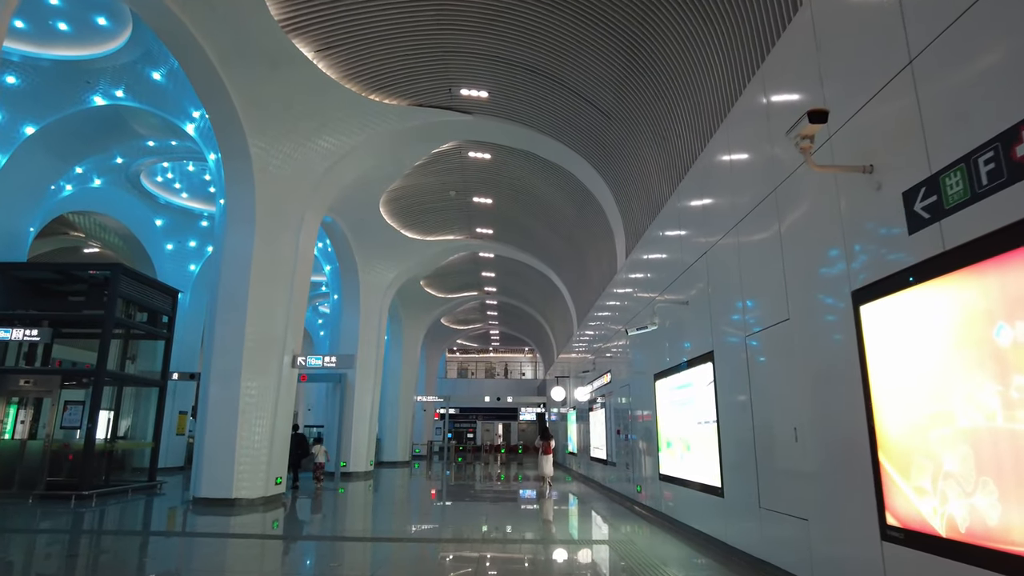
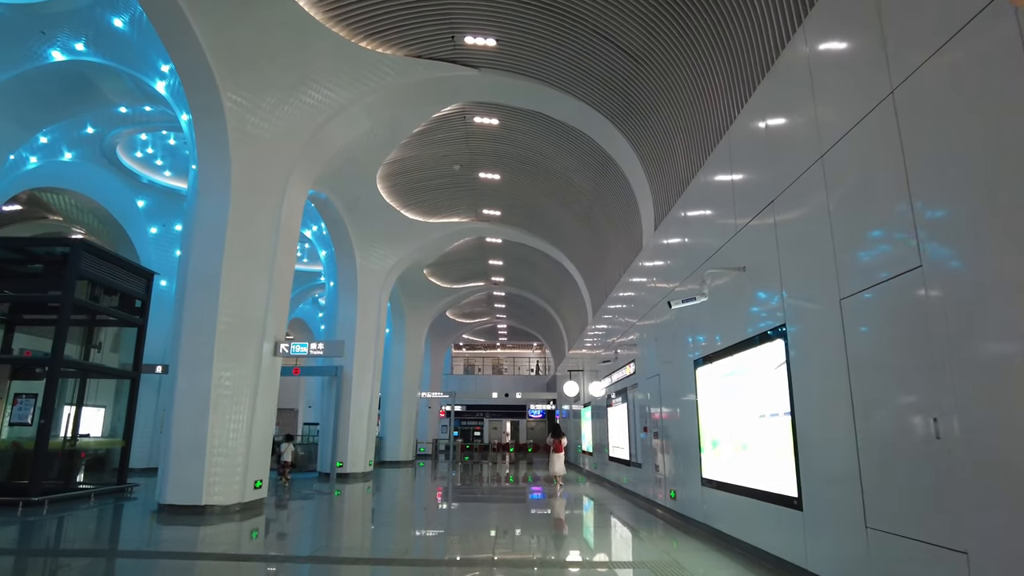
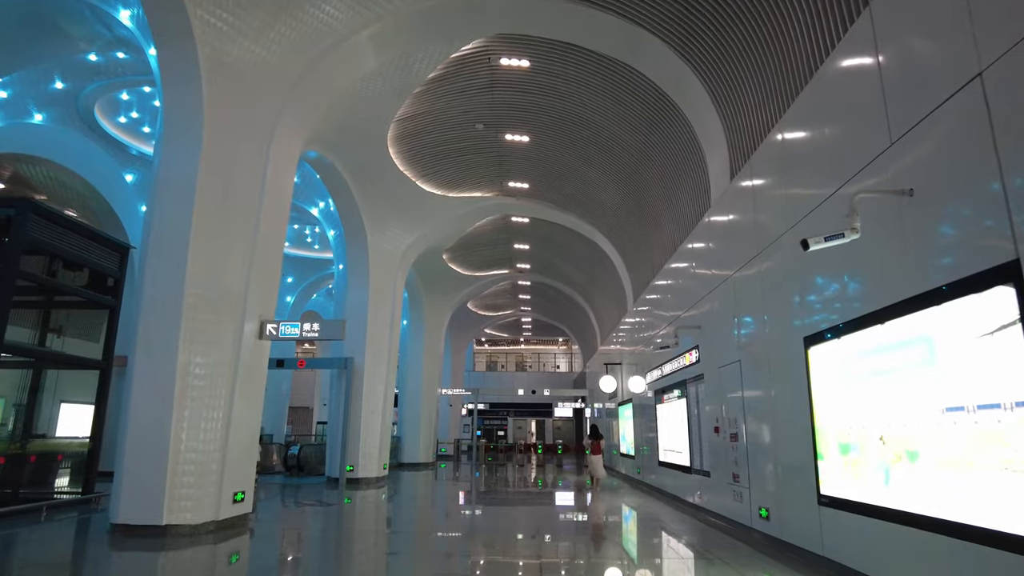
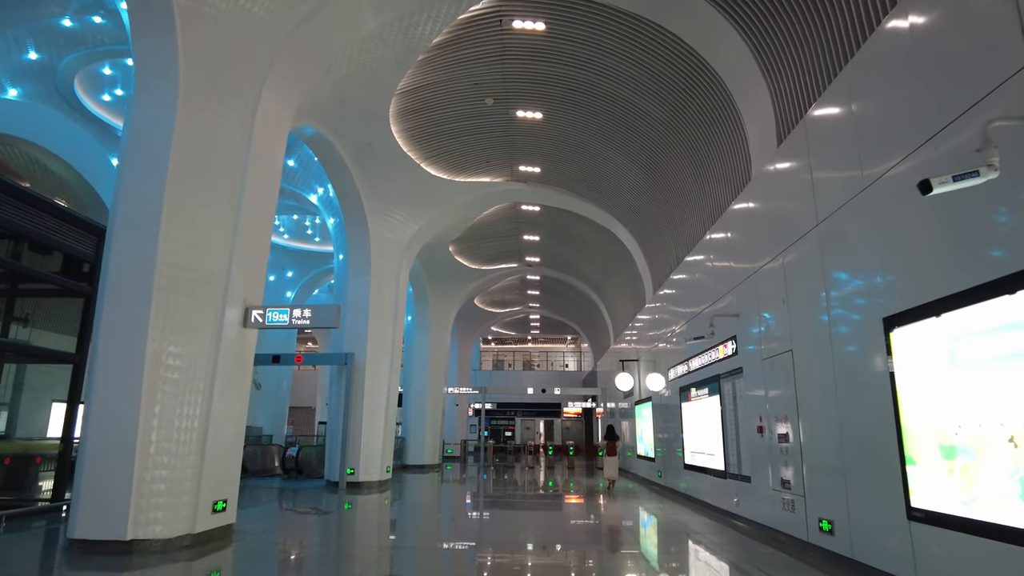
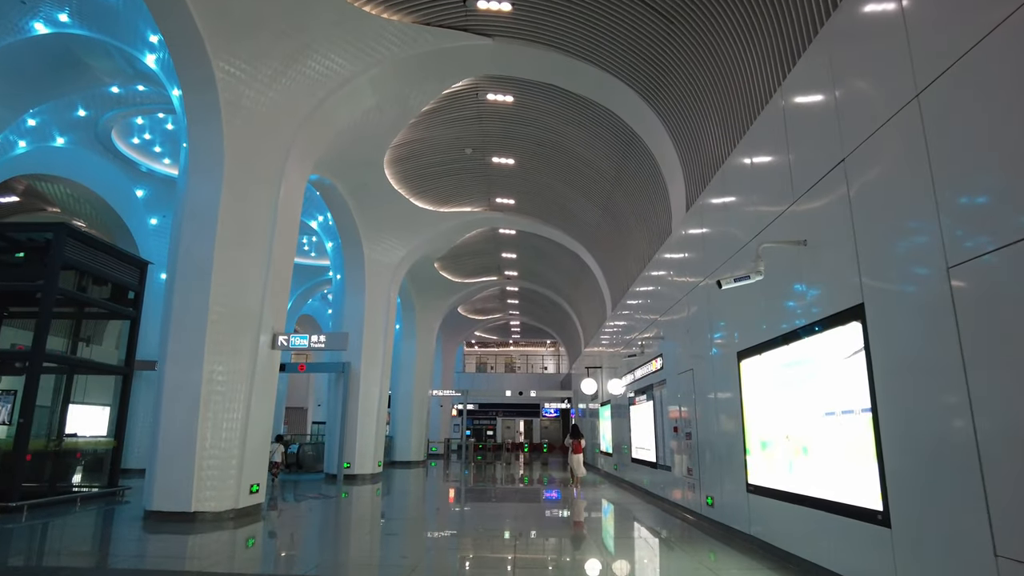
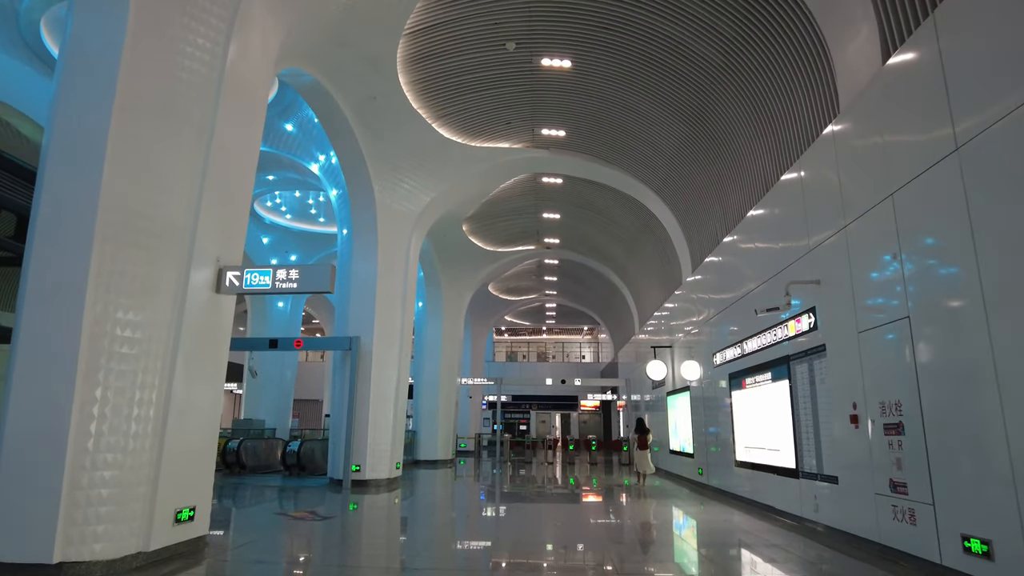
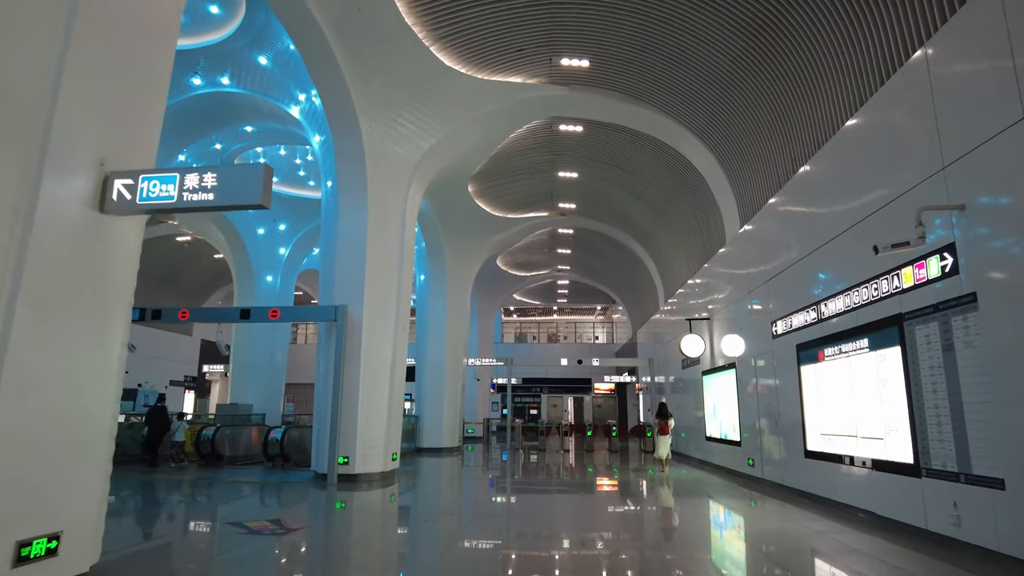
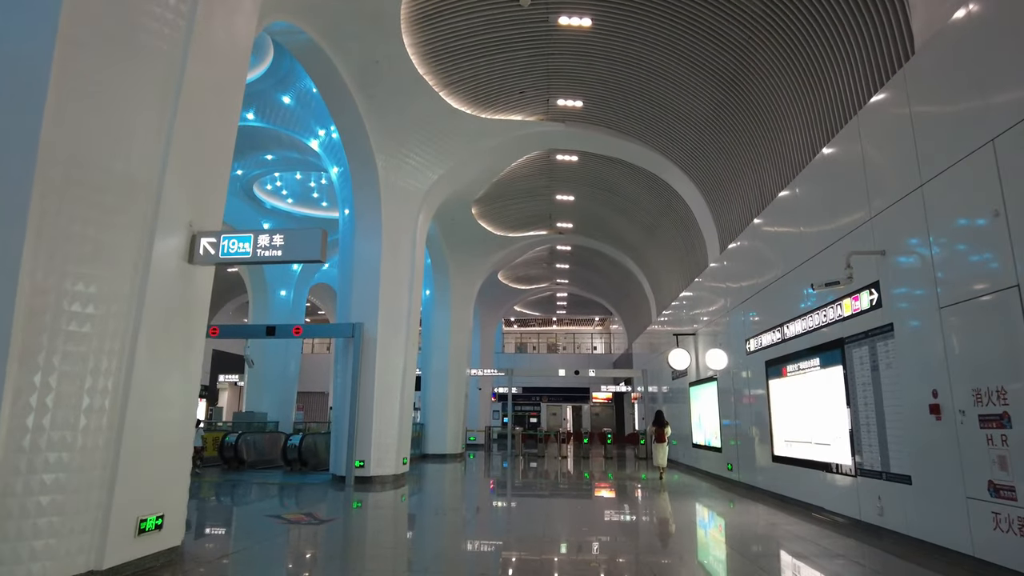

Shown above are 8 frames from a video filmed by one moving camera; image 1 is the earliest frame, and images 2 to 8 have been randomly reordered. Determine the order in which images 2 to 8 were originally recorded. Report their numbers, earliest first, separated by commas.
2, 5, 3, 4, 6, 8, 7
